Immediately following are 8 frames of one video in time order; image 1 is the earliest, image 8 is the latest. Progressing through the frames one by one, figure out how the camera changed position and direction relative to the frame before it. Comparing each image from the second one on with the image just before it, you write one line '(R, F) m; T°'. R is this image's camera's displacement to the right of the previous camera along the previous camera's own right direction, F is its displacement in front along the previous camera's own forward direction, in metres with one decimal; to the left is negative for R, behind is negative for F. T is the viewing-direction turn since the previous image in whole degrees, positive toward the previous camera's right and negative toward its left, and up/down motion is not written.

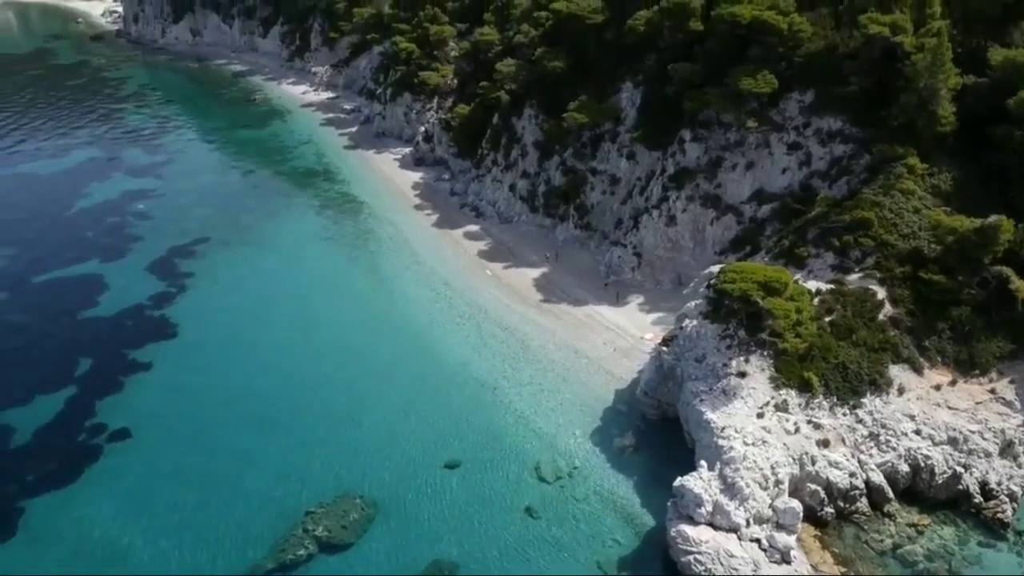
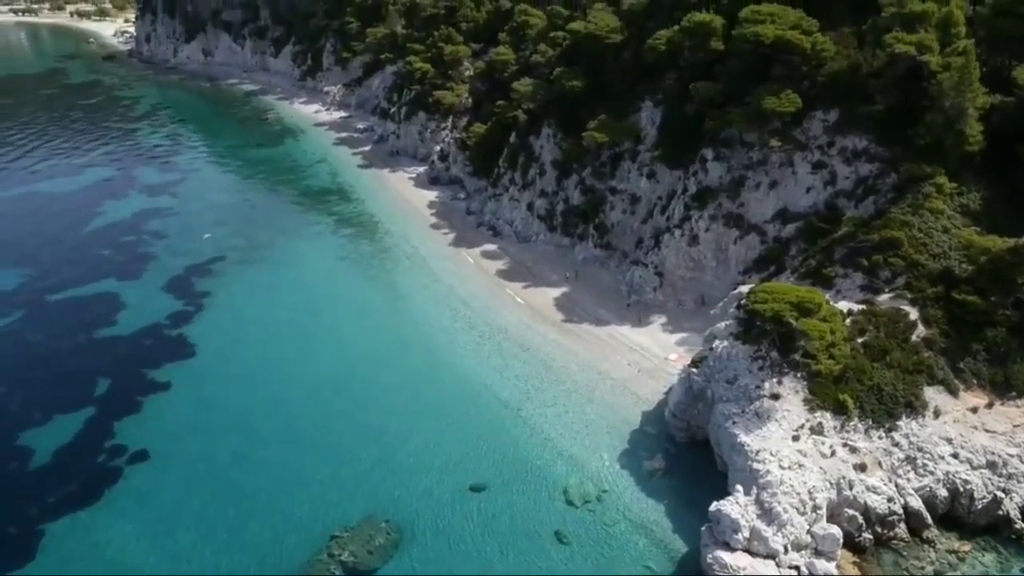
(-0.8, +0.3) m; 0°
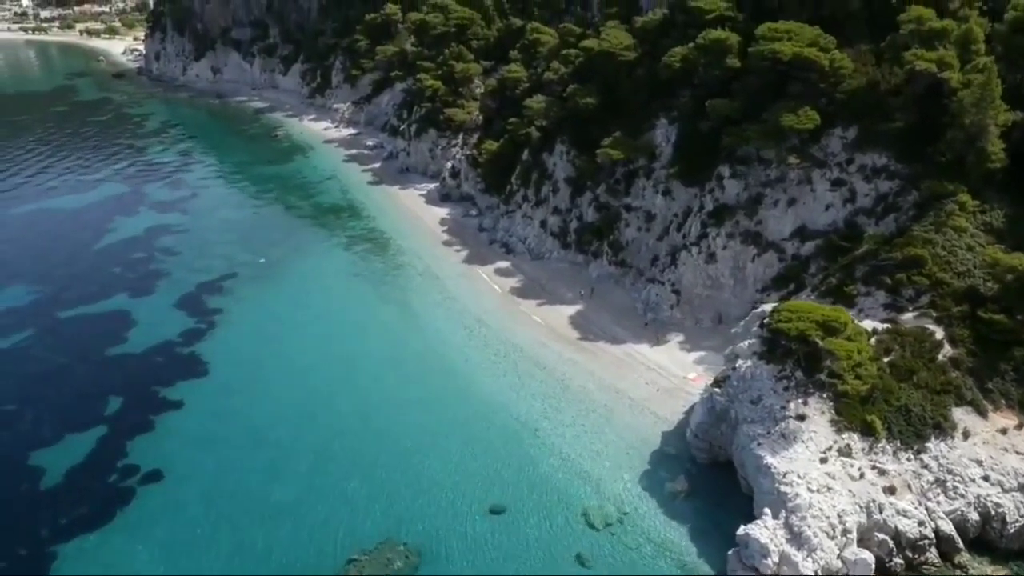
(-0.6, +0.4) m; 0°
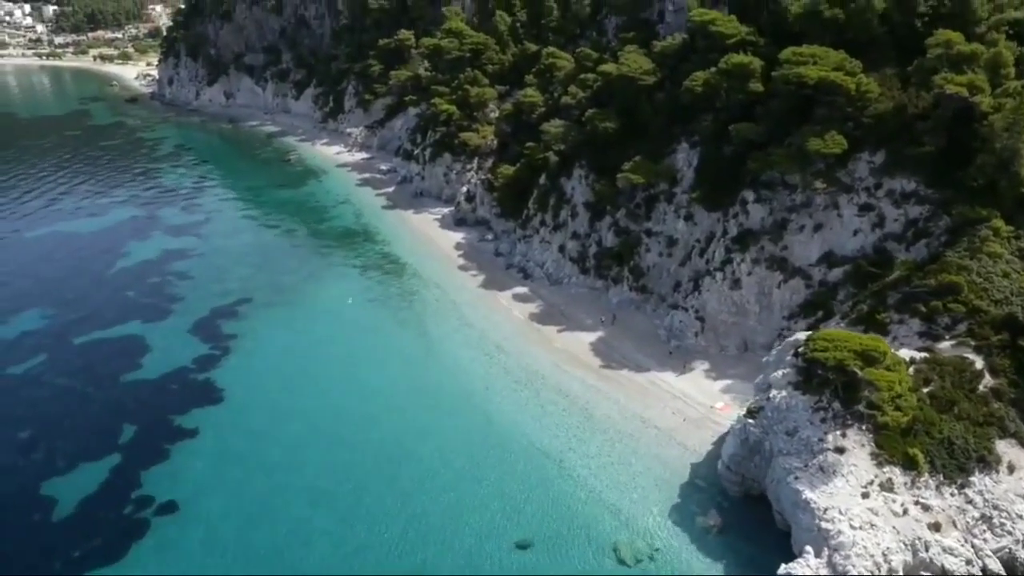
(-0.7, +0.7) m; 0°
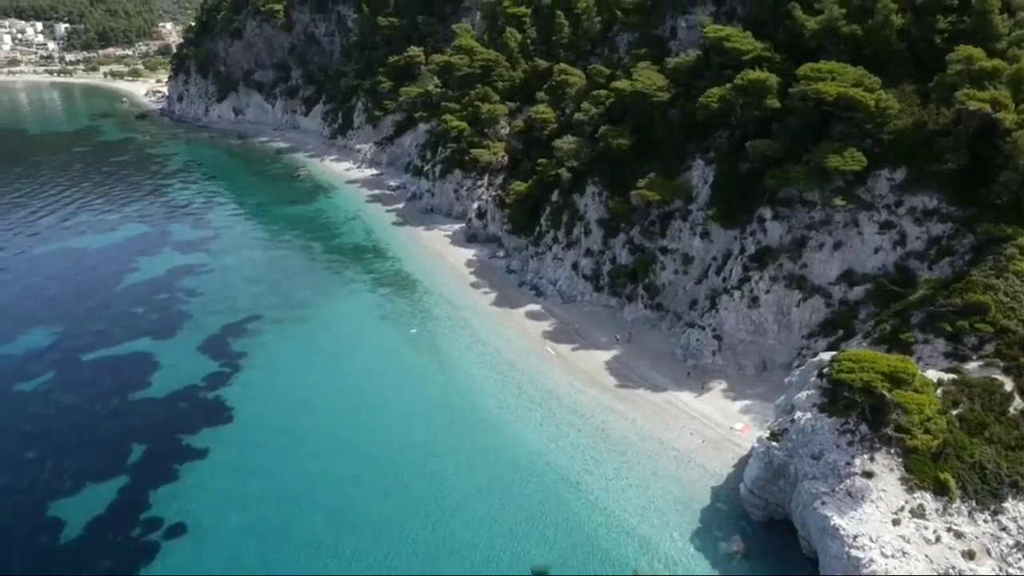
(-0.4, +0.5) m; 0°
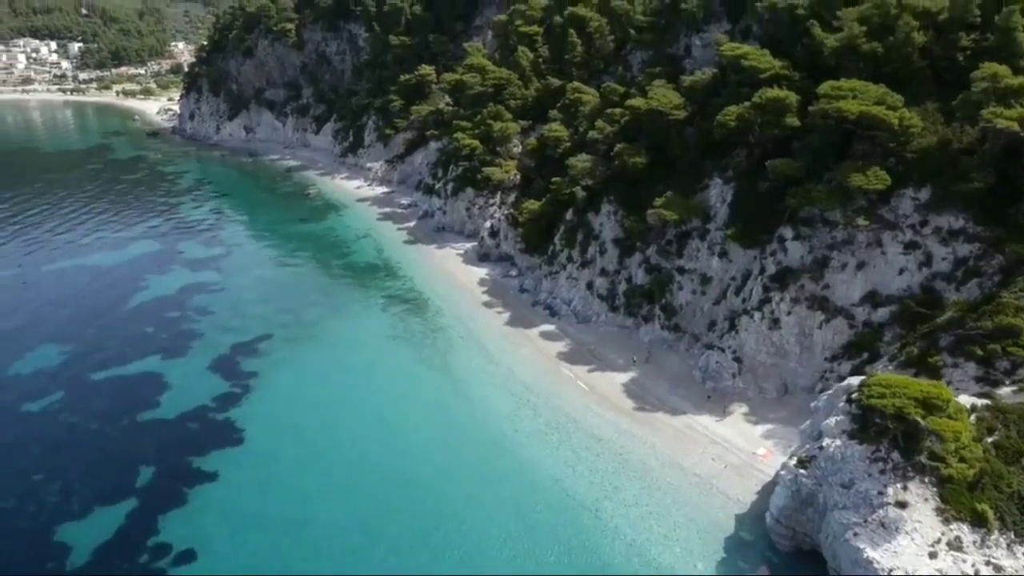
(-0.4, +0.7) m; -1°
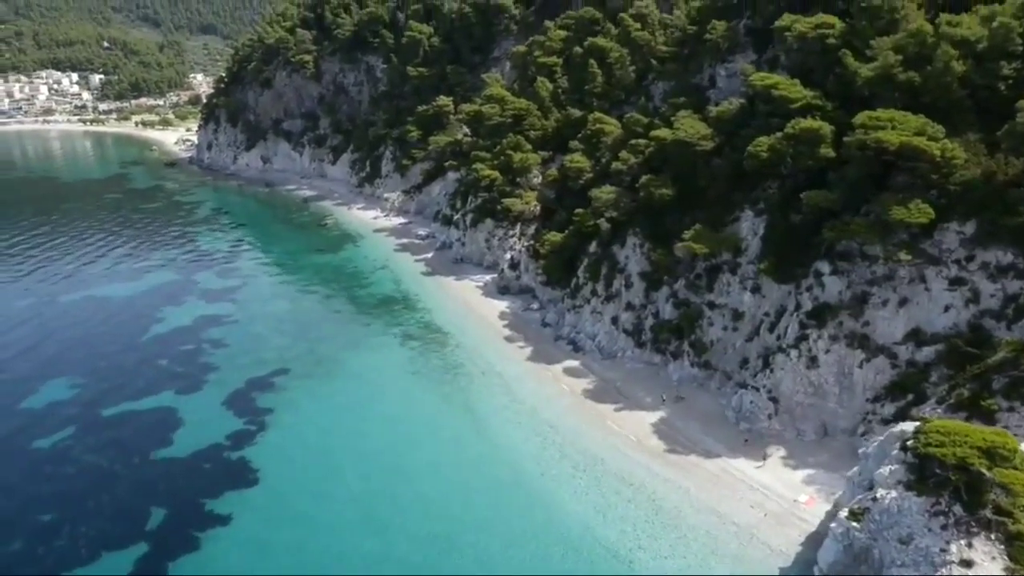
(-0.6, +1.3) m; -1°
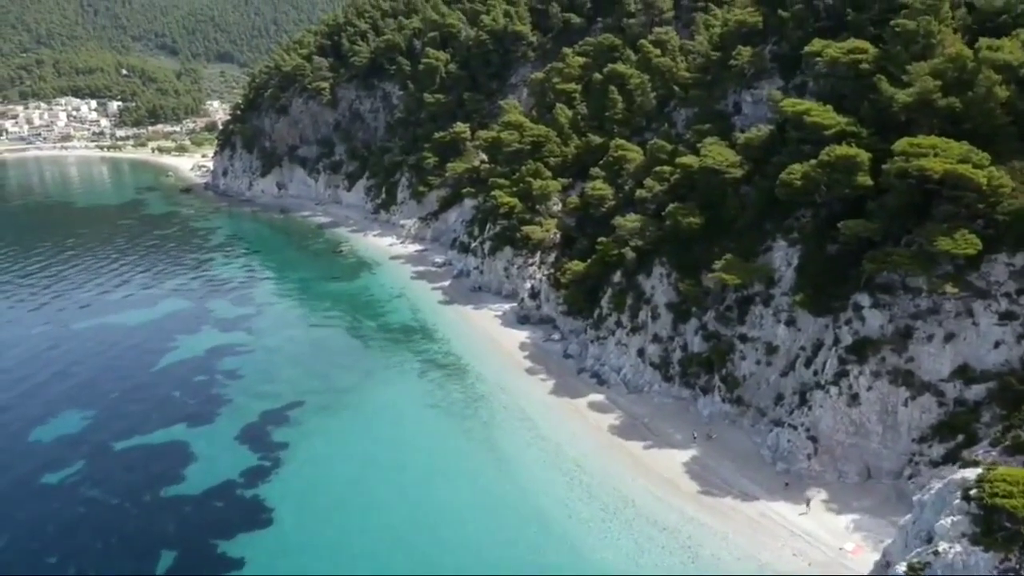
(-0.6, +1.4) m; -1°
